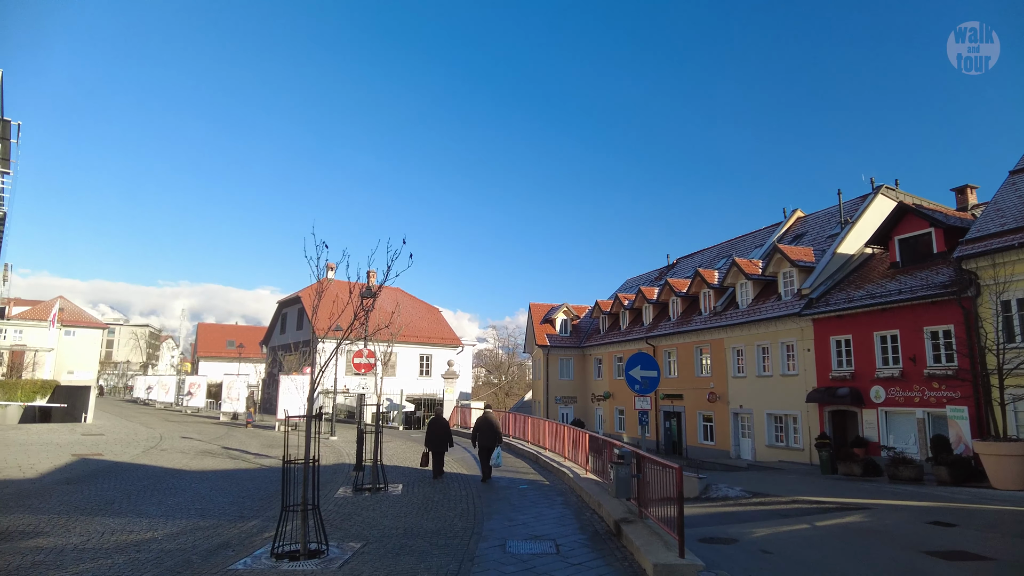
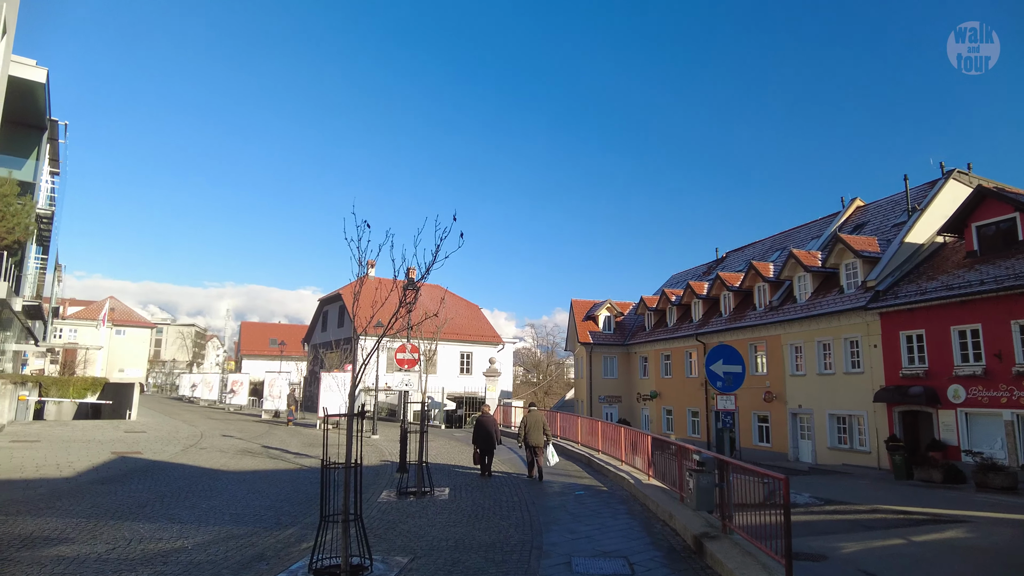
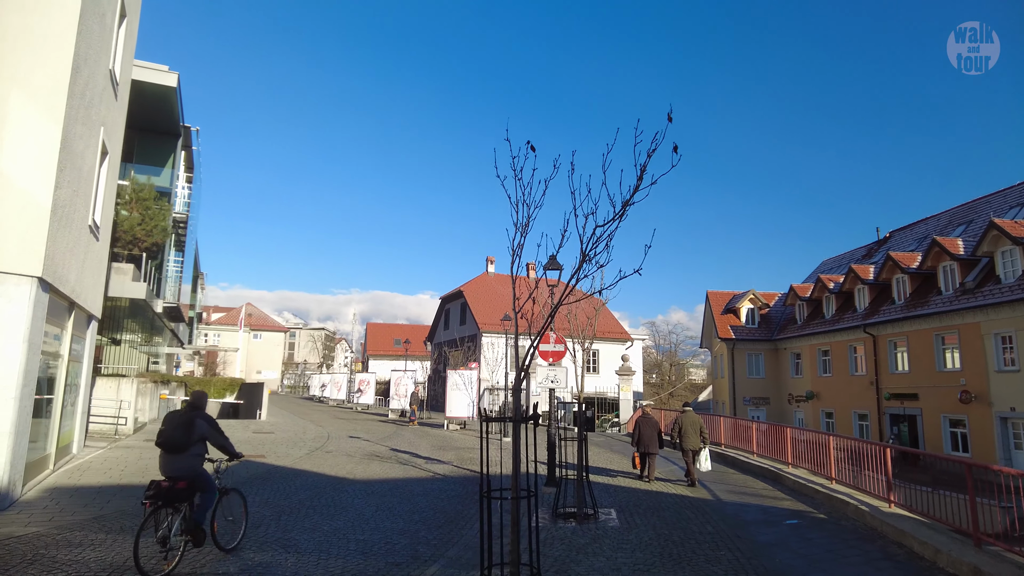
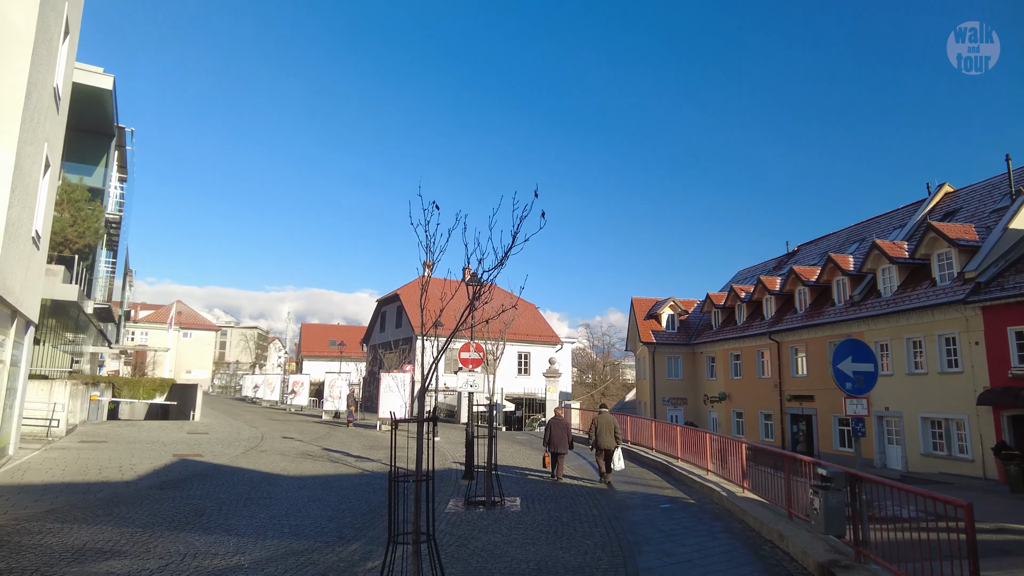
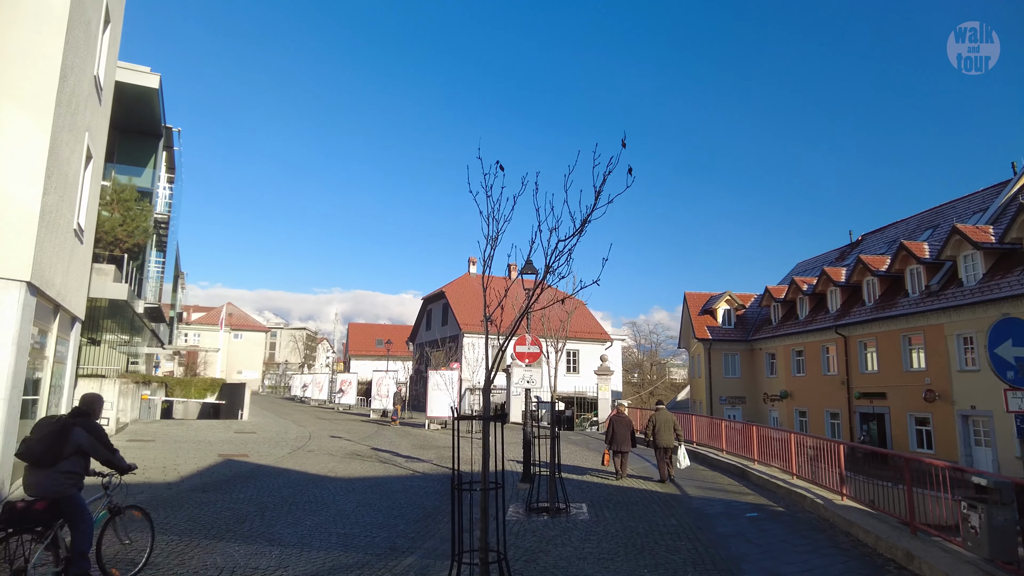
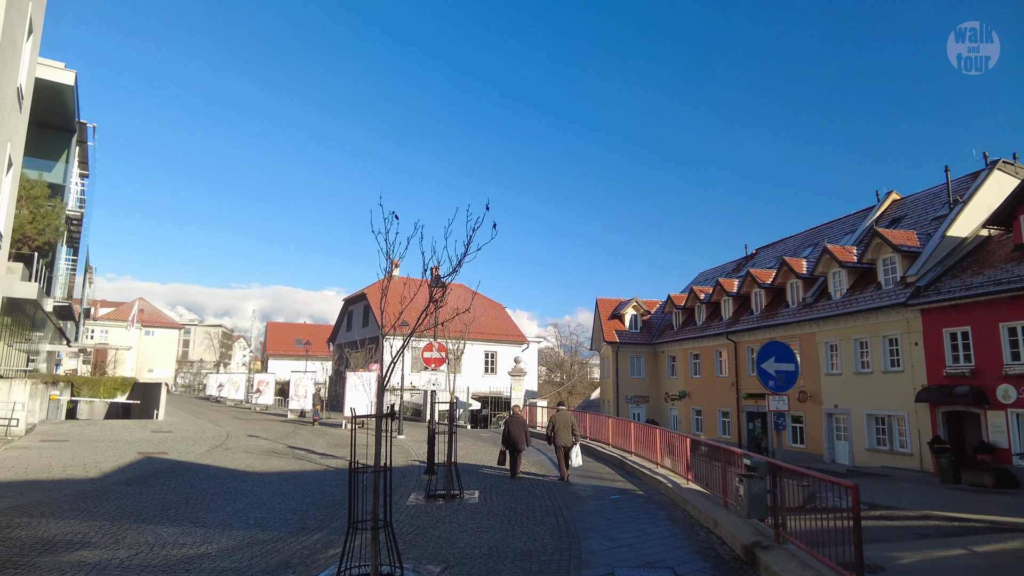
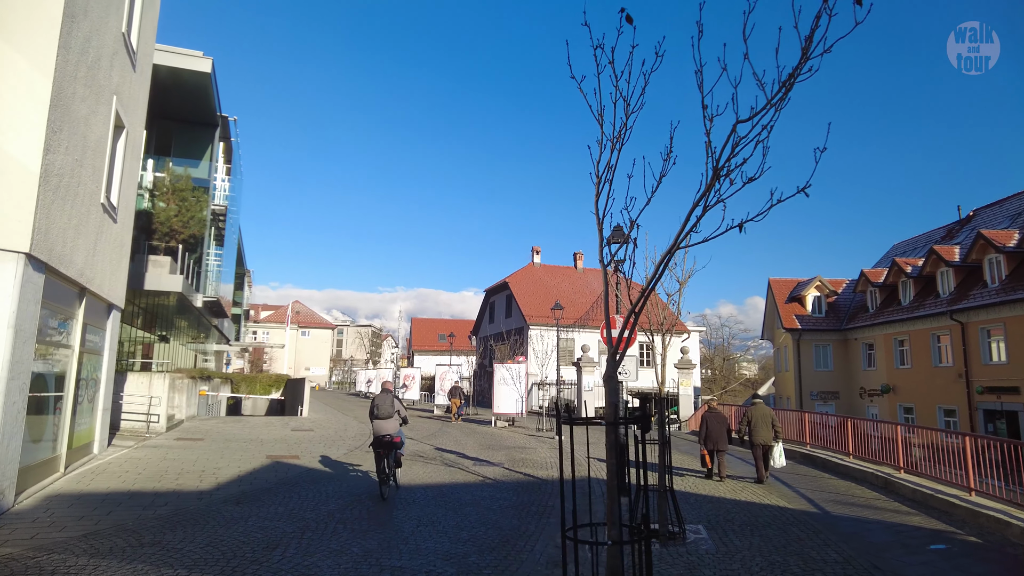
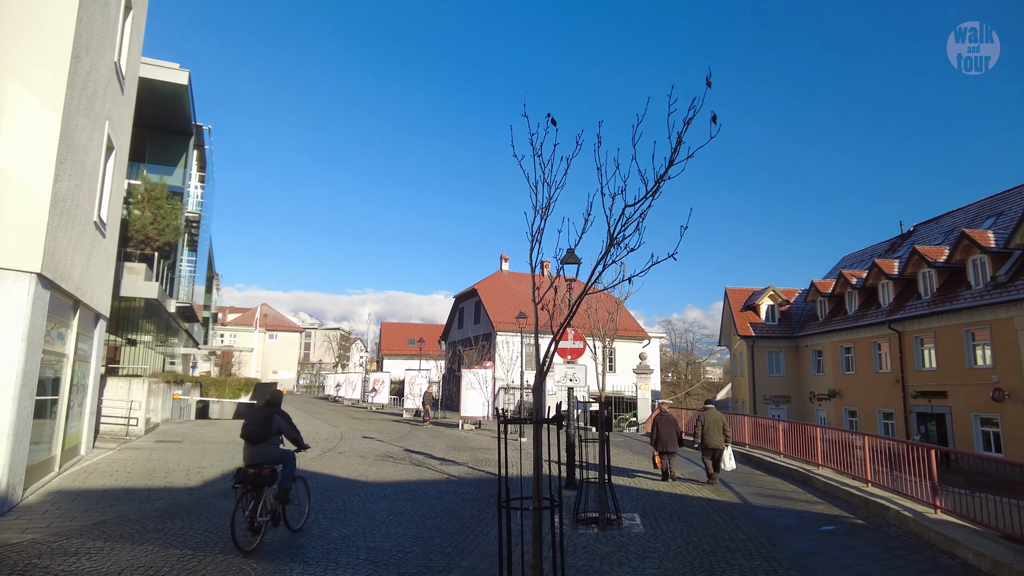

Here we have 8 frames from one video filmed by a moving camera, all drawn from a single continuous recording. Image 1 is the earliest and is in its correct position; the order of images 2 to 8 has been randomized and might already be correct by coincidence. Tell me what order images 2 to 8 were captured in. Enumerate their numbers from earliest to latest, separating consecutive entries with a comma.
2, 6, 4, 5, 3, 8, 7
